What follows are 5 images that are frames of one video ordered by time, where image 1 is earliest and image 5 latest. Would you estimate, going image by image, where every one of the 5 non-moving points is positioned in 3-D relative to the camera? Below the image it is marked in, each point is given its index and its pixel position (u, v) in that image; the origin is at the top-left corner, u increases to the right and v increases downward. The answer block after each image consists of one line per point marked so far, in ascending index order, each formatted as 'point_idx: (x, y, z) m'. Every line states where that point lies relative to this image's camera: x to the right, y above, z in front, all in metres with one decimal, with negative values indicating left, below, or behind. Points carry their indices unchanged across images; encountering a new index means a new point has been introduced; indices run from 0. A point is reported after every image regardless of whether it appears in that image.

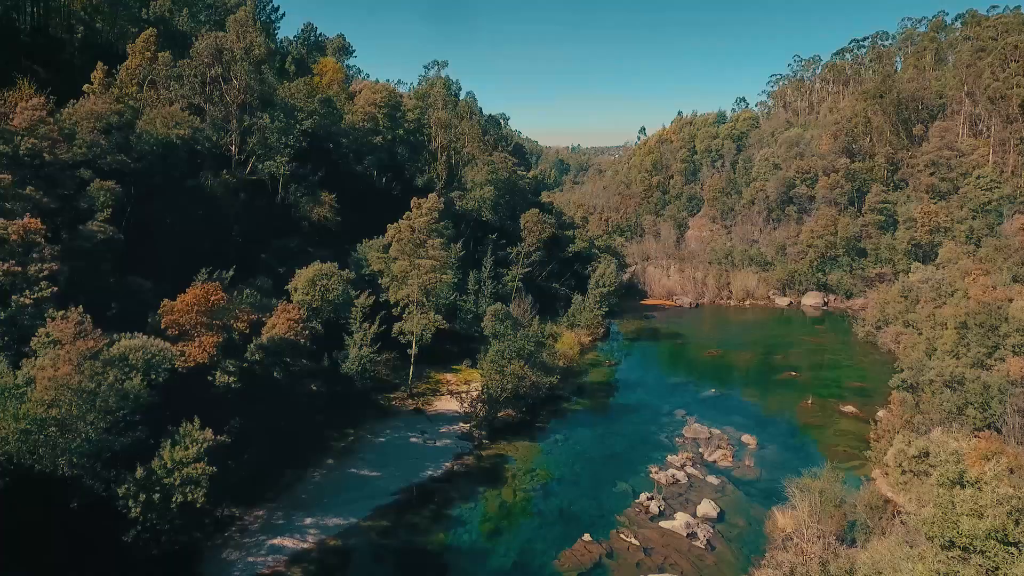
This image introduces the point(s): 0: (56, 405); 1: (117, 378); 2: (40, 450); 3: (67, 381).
0: (-12.4, -3.2, +17.5) m
1: (-12.0, -2.7, +19.6) m
2: (-12.6, -4.3, +17.4) m
3: (-12.2, -2.6, +17.9) m
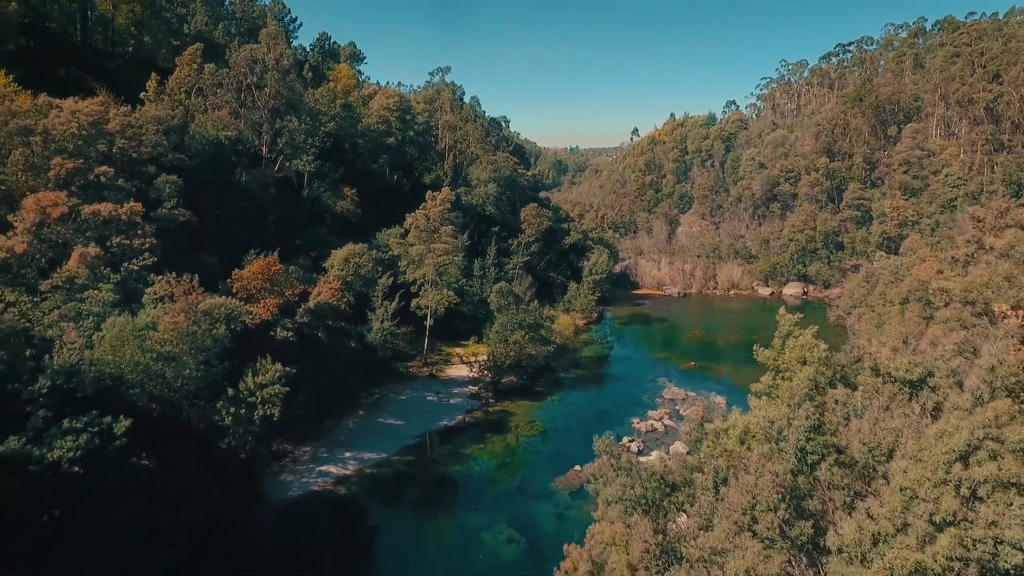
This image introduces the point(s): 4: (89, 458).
0: (-12.2, -1.9, +23.0) m
1: (-11.8, -1.5, +25.0) m
2: (-12.4, -3.1, +22.8) m
3: (-12.0, -1.4, +23.3) m
4: (-12.6, -5.0, +19.4) m
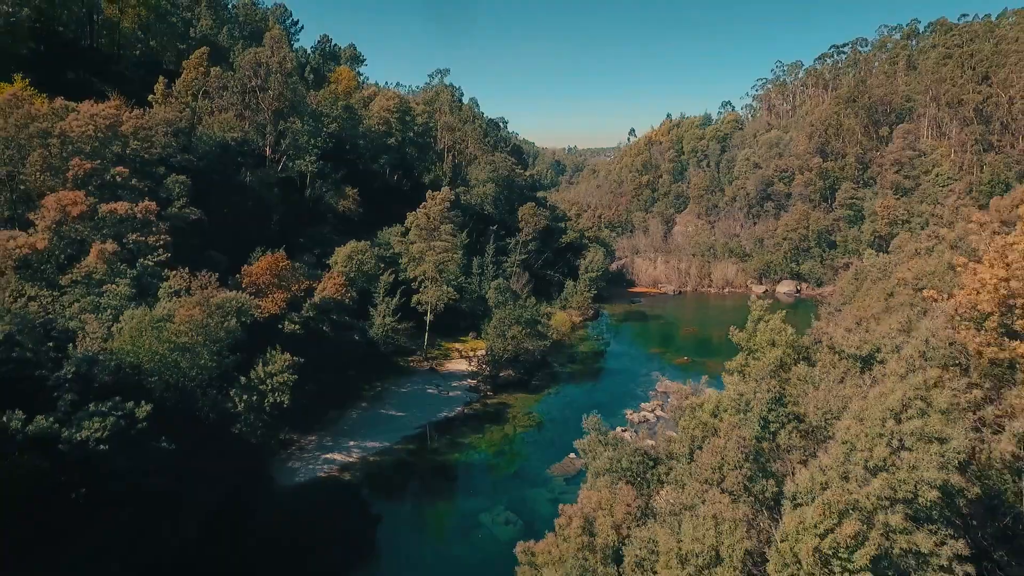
0: (-12.4, -1.7, +24.3) m
1: (-11.9, -1.2, +26.3) m
2: (-12.5, -2.9, +24.1) m
3: (-12.1, -1.1, +24.6) m
4: (-12.7, -4.8, +20.7) m
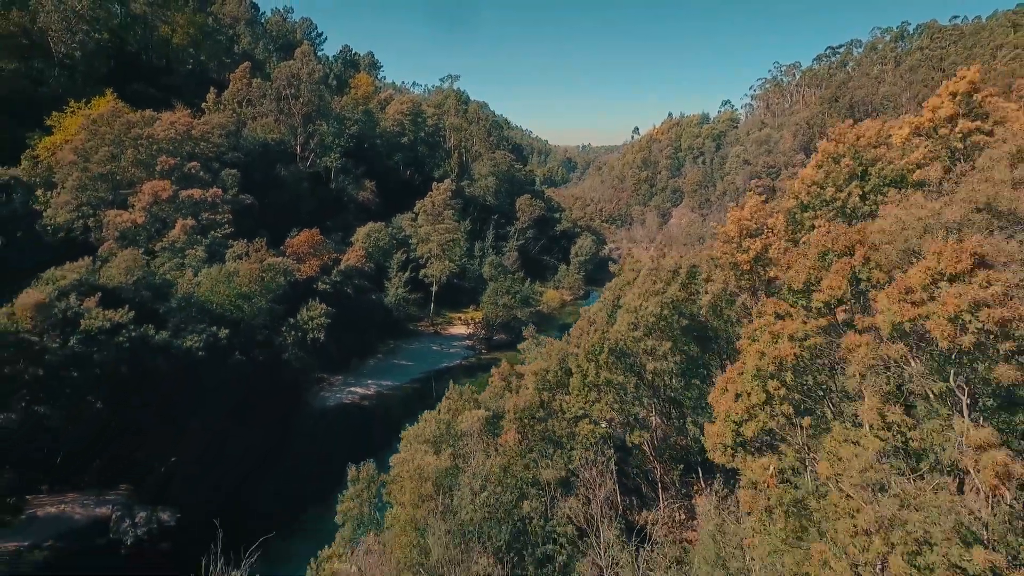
0: (-13.5, +0.2, +32.8) m
1: (-13.0, +0.6, +34.8) m
2: (-13.7, -1.0, +32.7) m
3: (-13.3, +0.7, +33.1) m
4: (-13.9, -2.9, +29.3) m
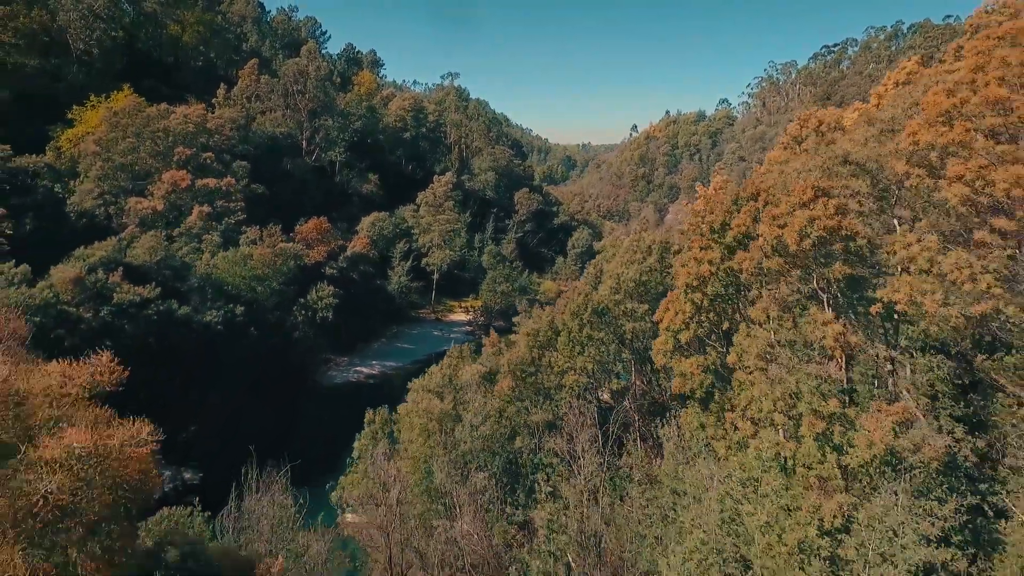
0: (-13.7, +1.1, +34.9) m
1: (-13.1, +1.6, +37.0) m
2: (-13.9, 0.0, +34.8) m
3: (-13.4, +1.7, +35.3) m
4: (-14.1, -2.0, +31.4) m
